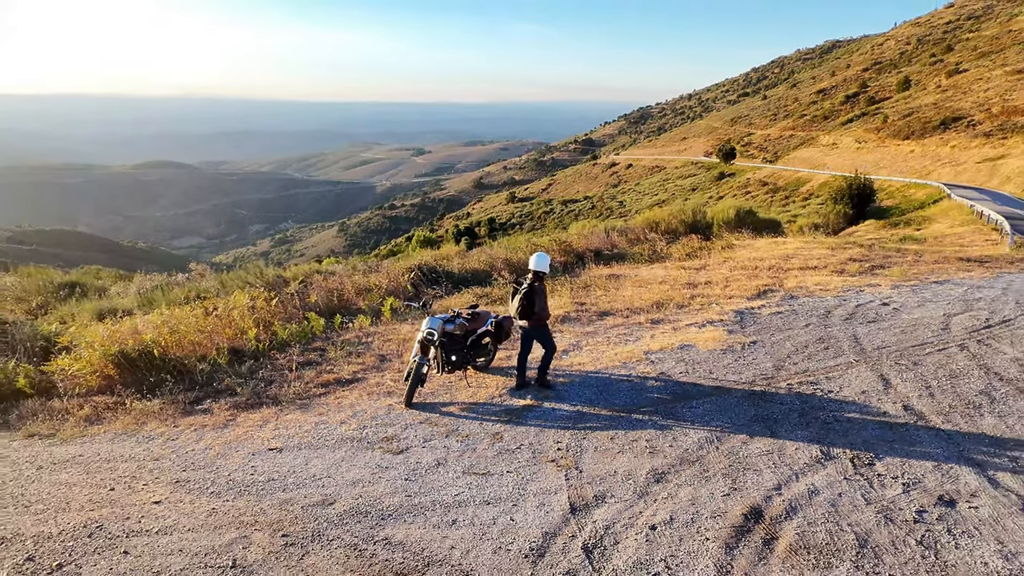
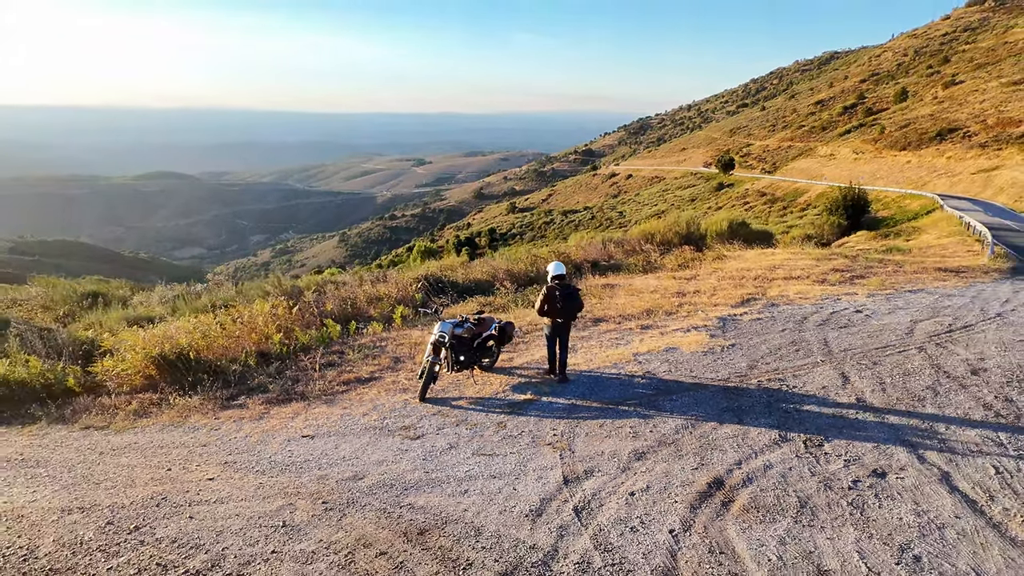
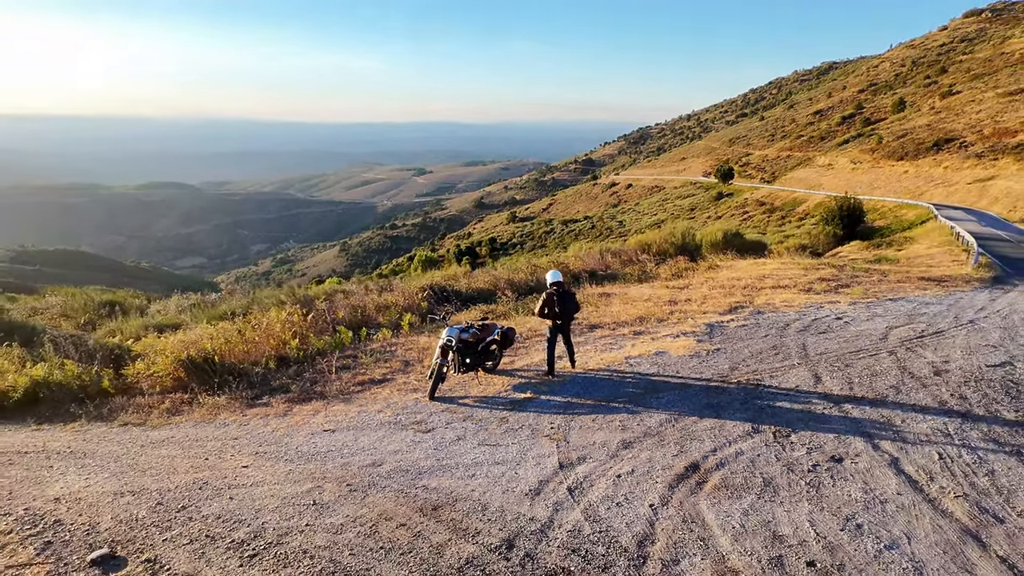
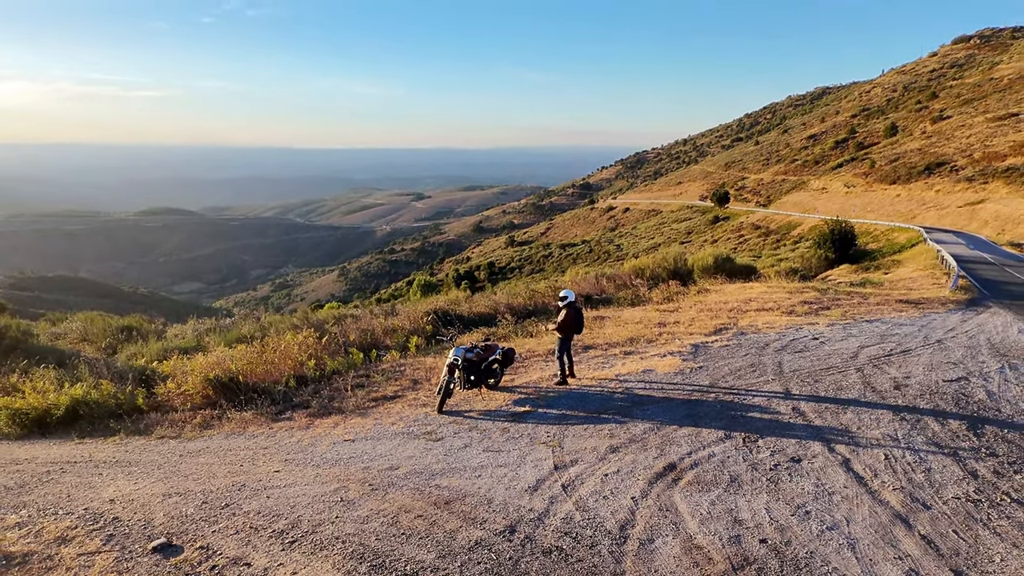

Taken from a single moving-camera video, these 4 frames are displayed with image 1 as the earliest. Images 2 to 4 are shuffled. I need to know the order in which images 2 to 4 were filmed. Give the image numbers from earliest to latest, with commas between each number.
2, 3, 4
